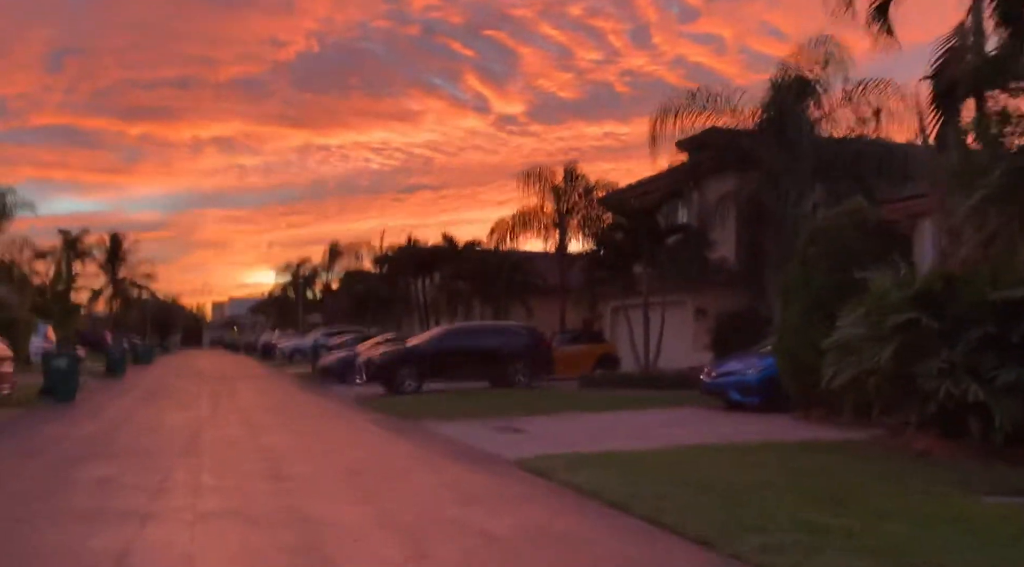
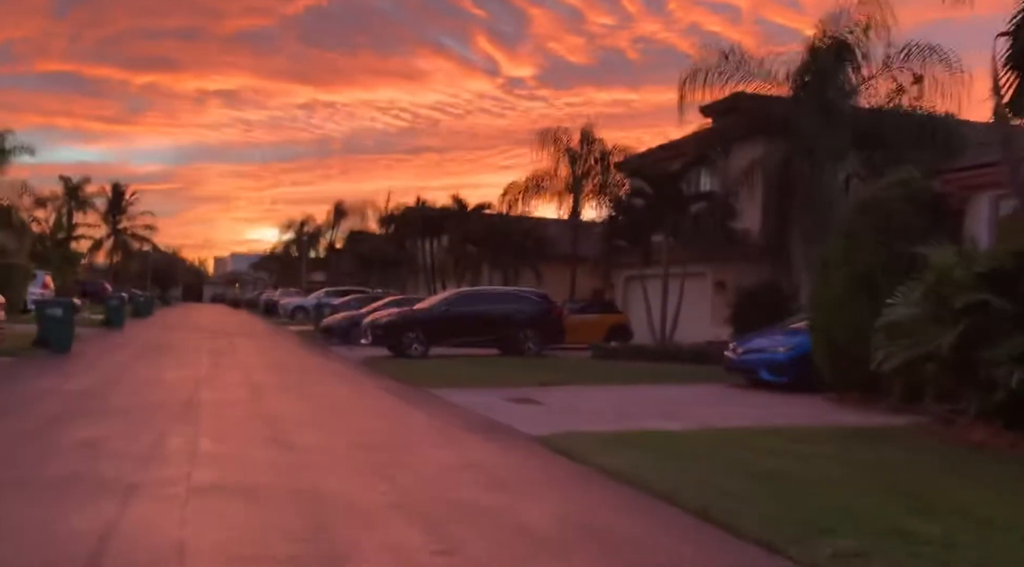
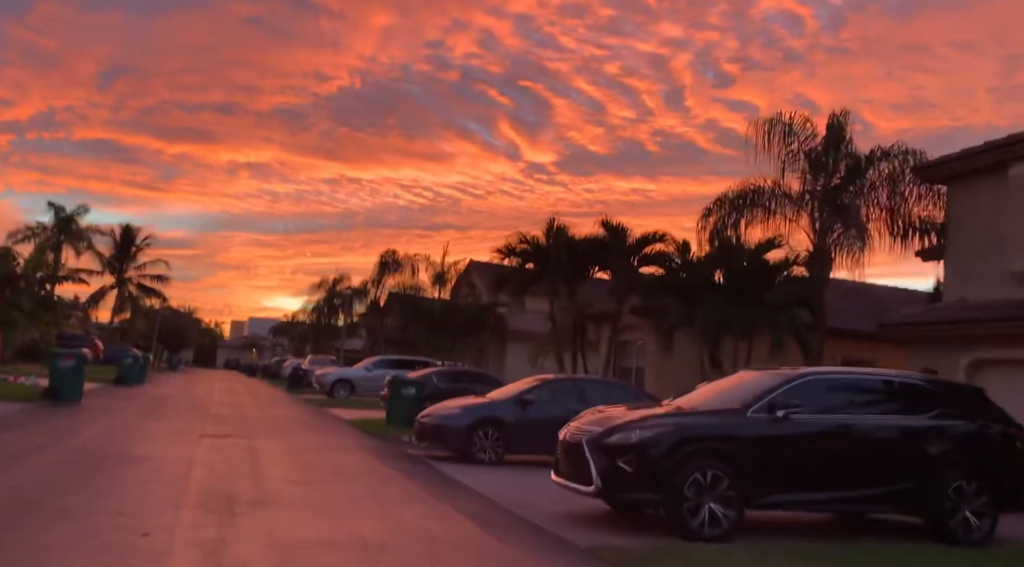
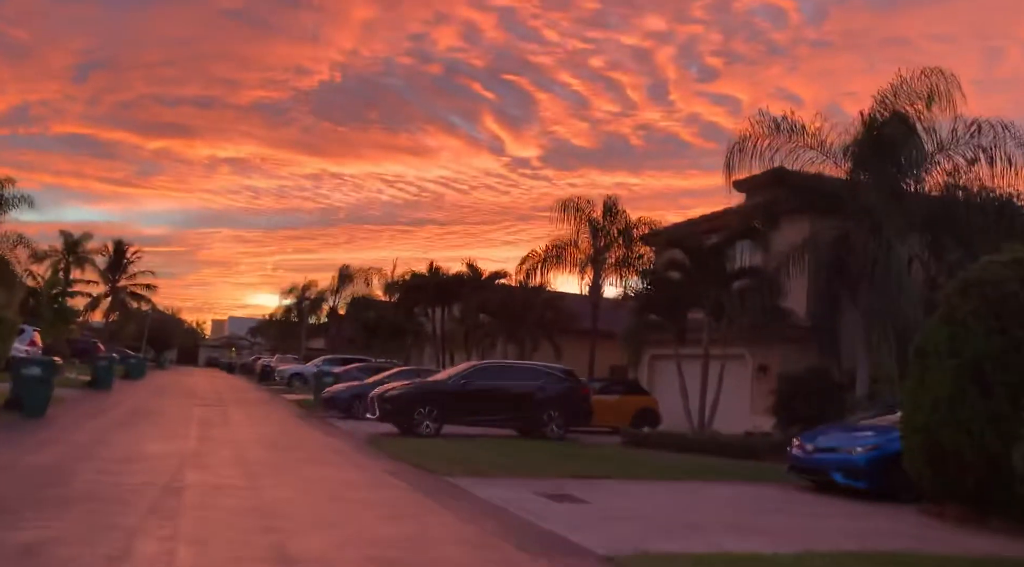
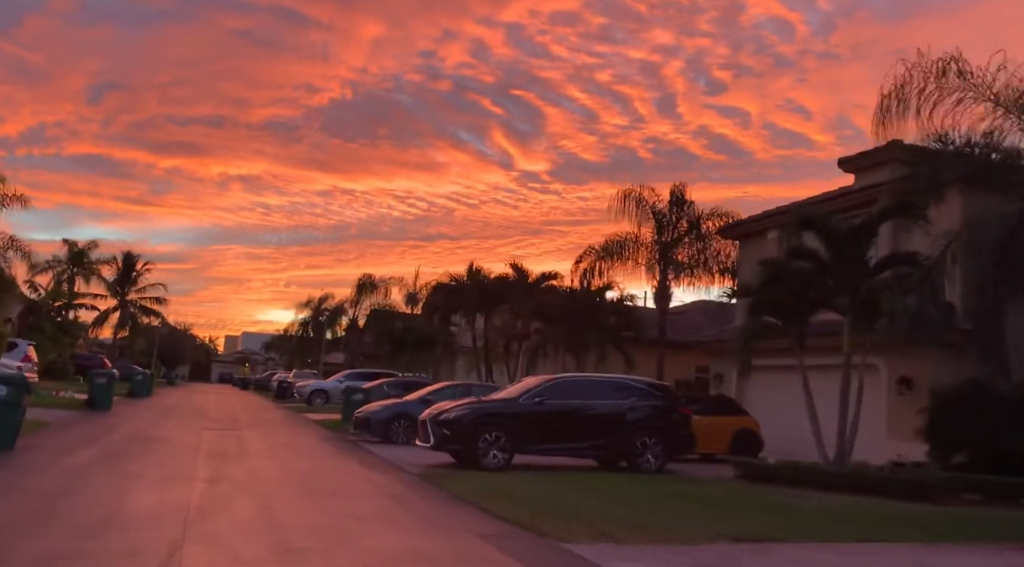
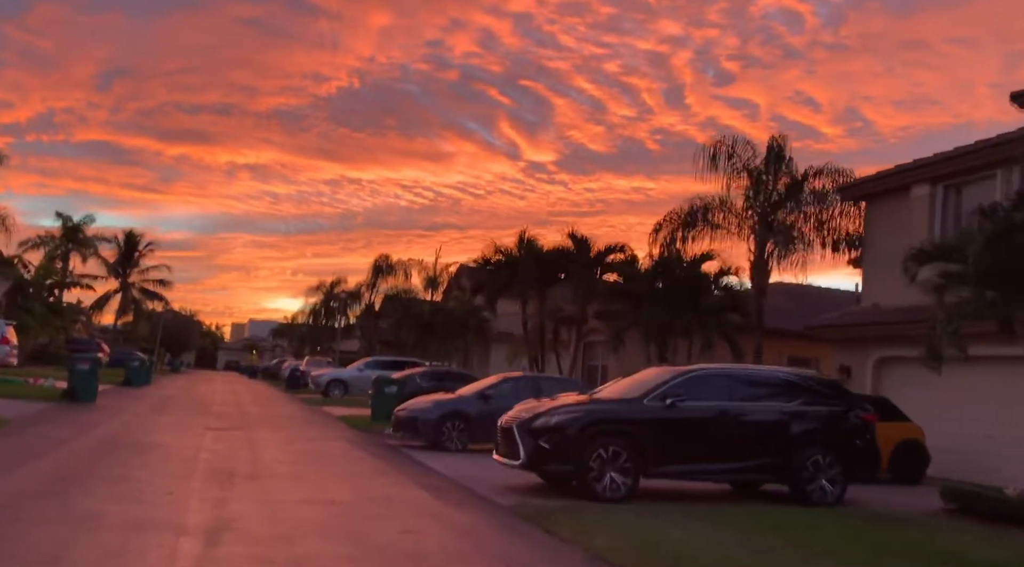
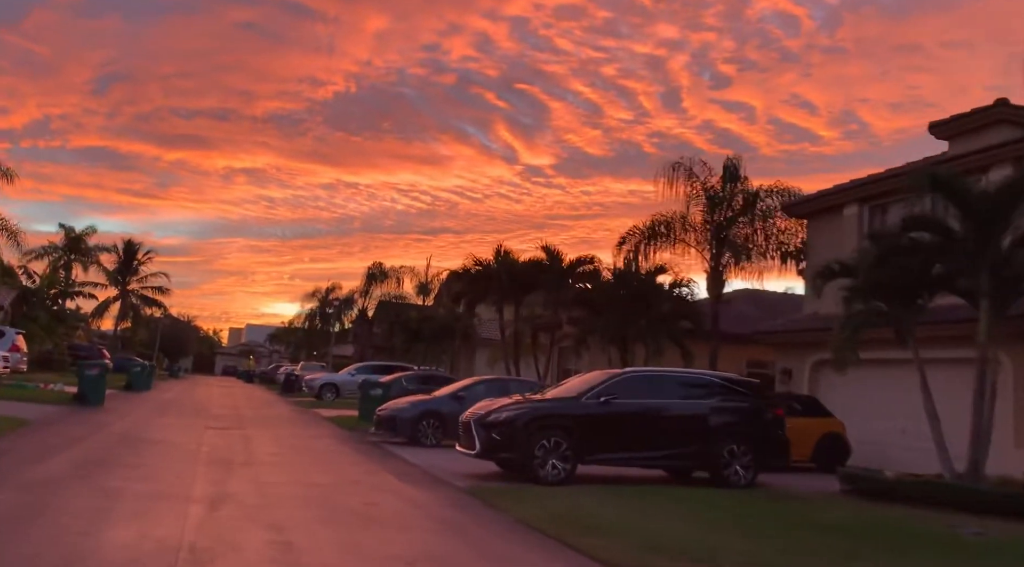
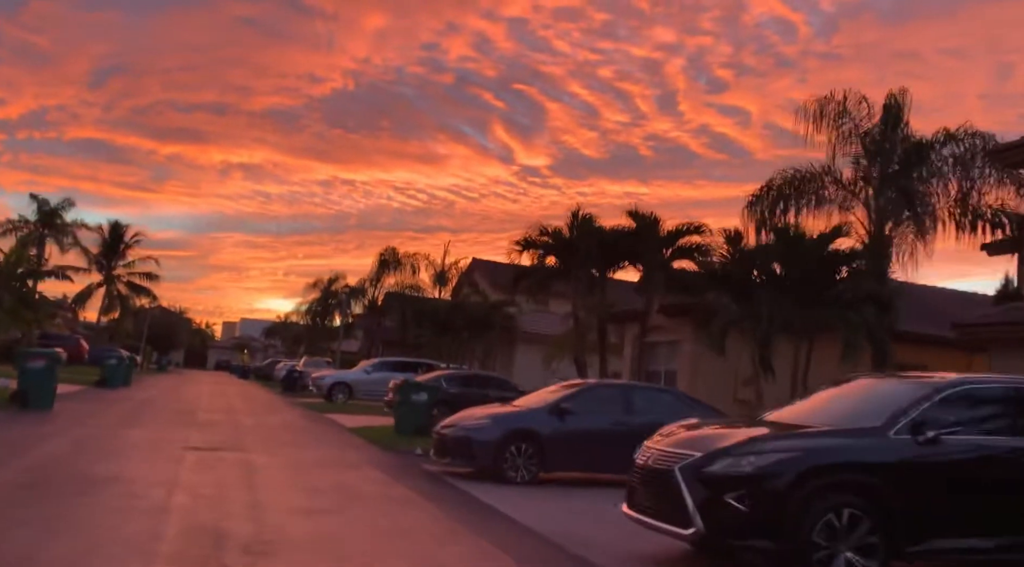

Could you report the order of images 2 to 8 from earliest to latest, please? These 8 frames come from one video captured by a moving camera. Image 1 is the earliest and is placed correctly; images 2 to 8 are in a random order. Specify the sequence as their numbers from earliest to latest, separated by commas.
2, 4, 5, 7, 6, 3, 8
